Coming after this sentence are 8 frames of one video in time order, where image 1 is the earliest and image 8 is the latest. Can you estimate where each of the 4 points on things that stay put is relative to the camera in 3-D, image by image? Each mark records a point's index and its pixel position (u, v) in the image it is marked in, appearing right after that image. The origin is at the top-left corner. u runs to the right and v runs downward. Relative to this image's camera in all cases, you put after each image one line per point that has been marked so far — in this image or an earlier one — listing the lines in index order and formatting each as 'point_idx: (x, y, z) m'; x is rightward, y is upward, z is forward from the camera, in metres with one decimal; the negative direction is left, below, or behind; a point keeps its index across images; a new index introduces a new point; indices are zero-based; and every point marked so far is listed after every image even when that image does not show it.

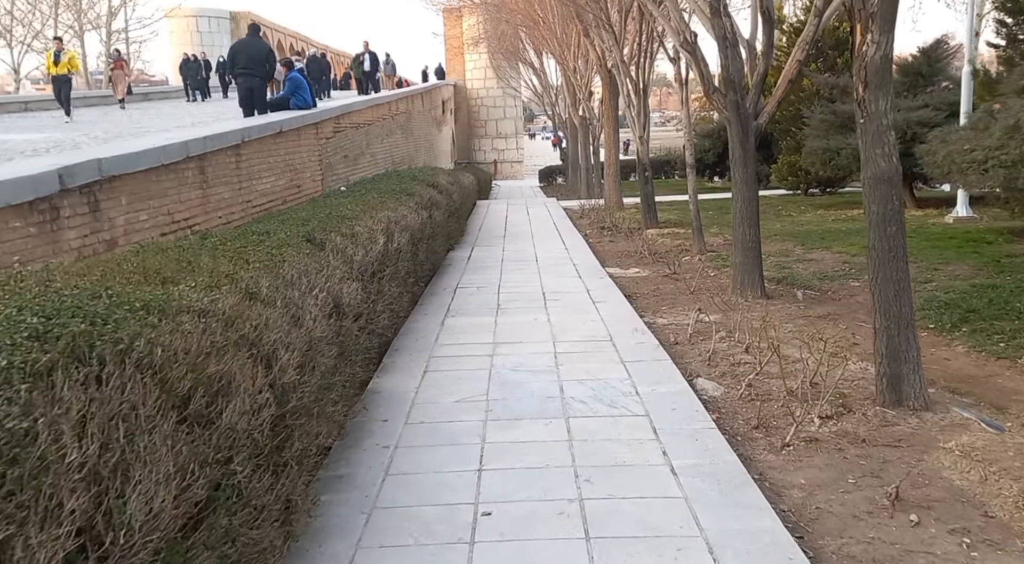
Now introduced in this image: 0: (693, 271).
0: (+1.9, +0.1, +10.0) m
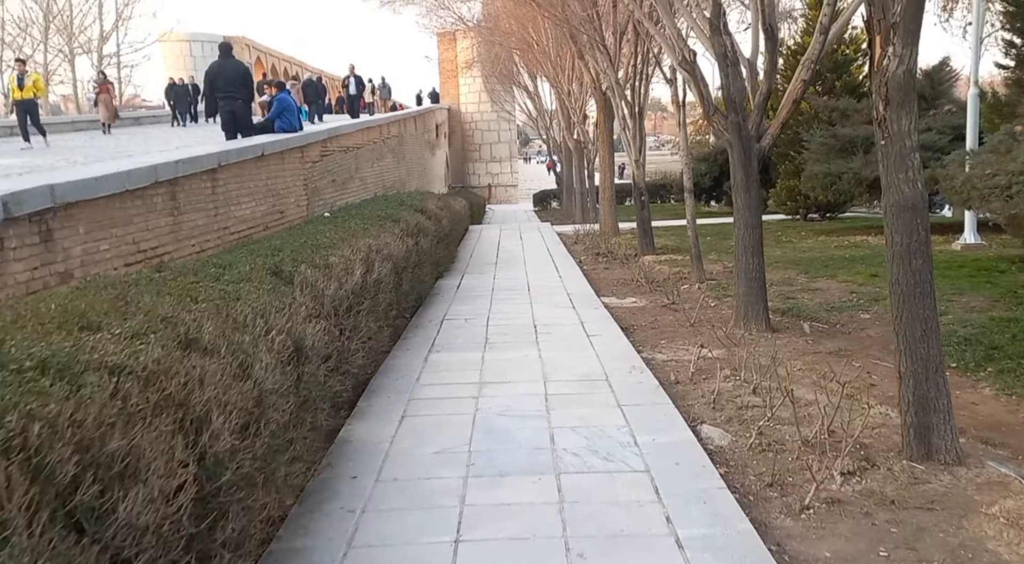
0: (+1.8, -0.2, +9.6) m
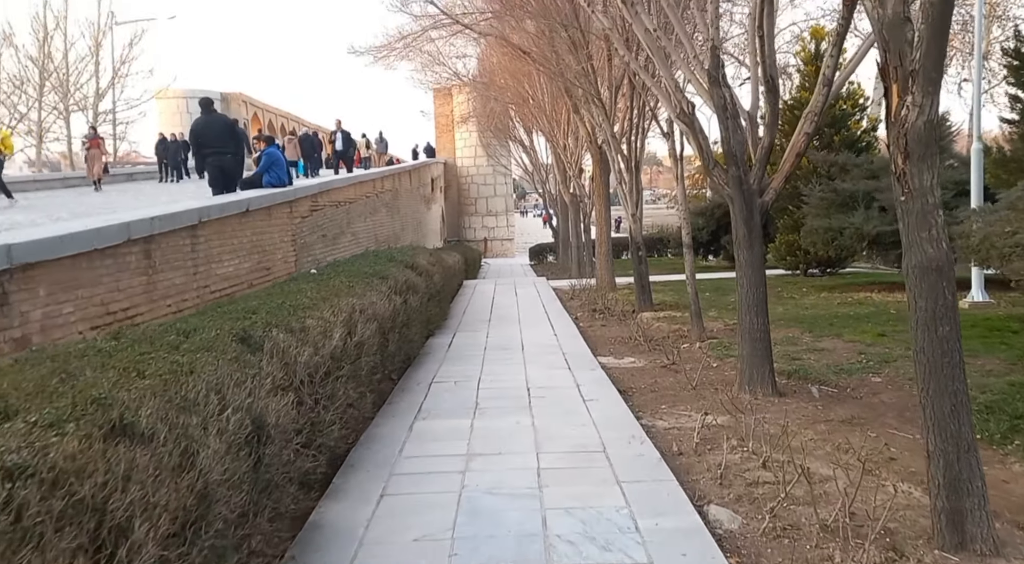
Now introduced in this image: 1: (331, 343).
0: (+1.7, -0.7, +9.2) m
1: (-1.0, -0.3, +5.3) m
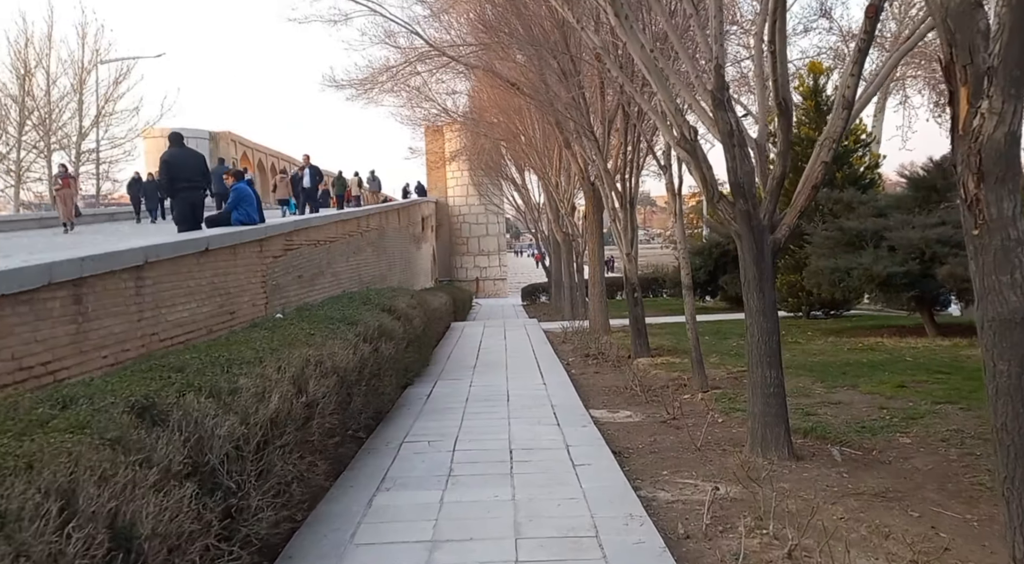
0: (+1.6, -1.1, +8.3) m
1: (-1.1, -0.6, +4.4) m
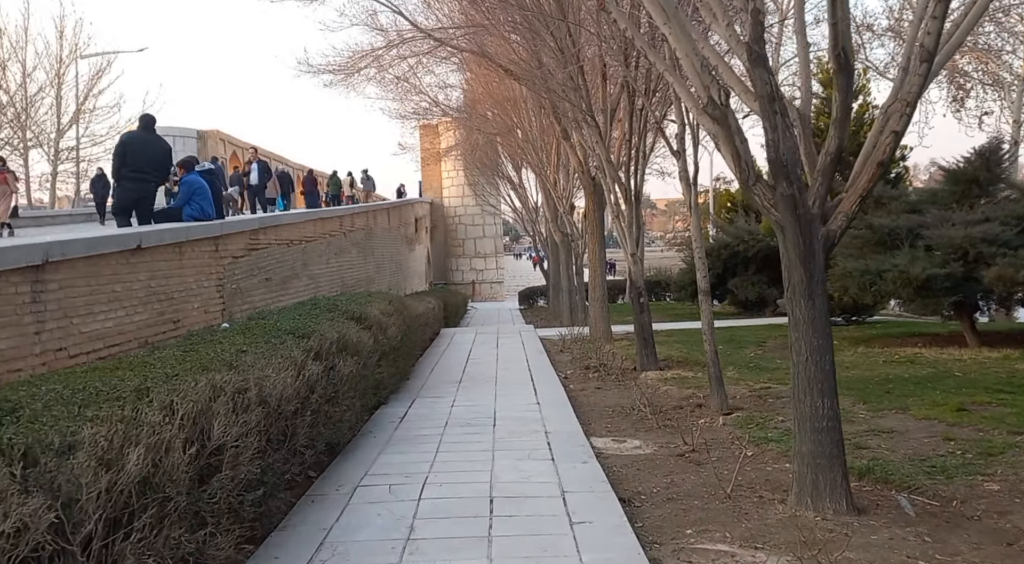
0: (+1.5, -1.2, +6.9) m
1: (-1.2, -0.6, +3.0) m
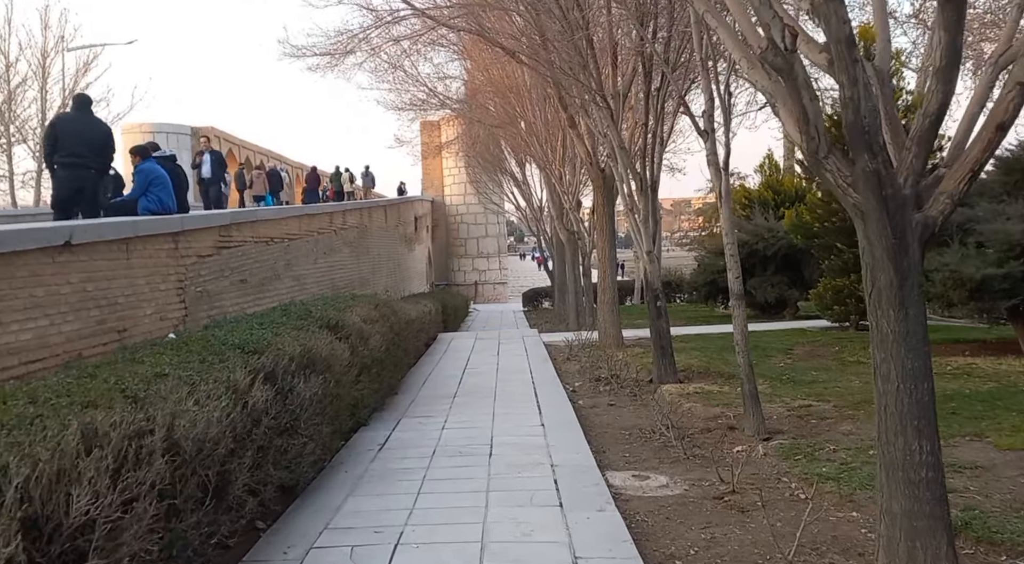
0: (+1.5, -1.2, +5.6) m
1: (-1.2, -0.6, +1.8) m
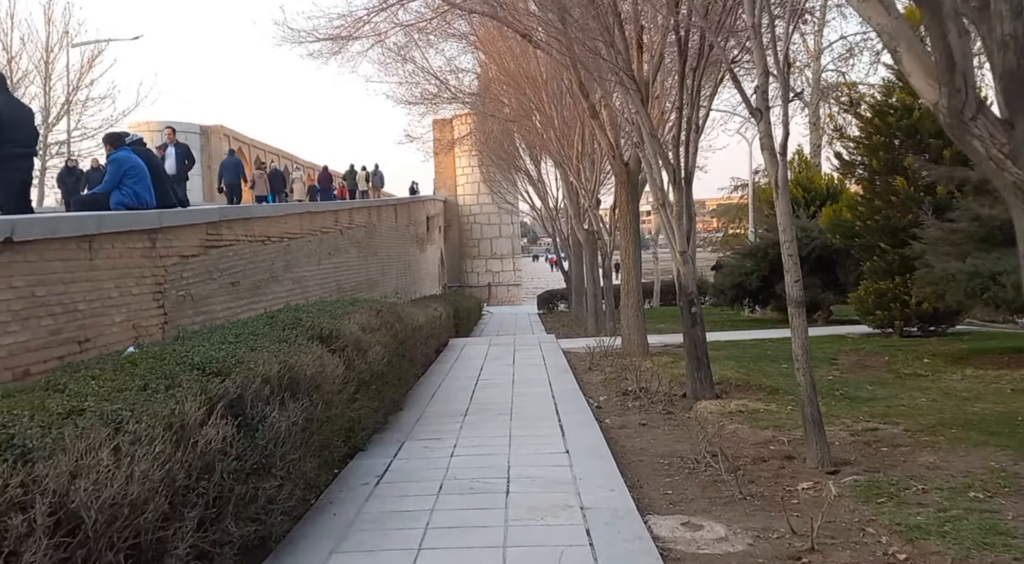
0: (+1.6, -1.2, +4.6) m
1: (-1.2, -0.6, +0.8) m
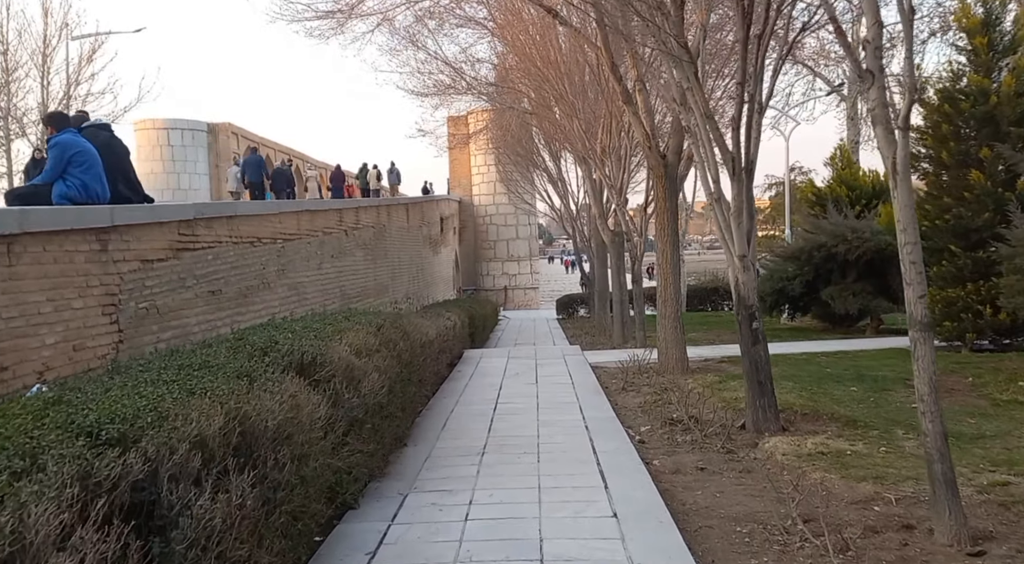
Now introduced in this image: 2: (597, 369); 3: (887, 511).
0: (+1.7, -1.3, +3.1) m
1: (-1.1, -0.7, -0.7) m
2: (+1.1, -1.1, +12.3) m
3: (+2.0, -1.2, +5.1) m
